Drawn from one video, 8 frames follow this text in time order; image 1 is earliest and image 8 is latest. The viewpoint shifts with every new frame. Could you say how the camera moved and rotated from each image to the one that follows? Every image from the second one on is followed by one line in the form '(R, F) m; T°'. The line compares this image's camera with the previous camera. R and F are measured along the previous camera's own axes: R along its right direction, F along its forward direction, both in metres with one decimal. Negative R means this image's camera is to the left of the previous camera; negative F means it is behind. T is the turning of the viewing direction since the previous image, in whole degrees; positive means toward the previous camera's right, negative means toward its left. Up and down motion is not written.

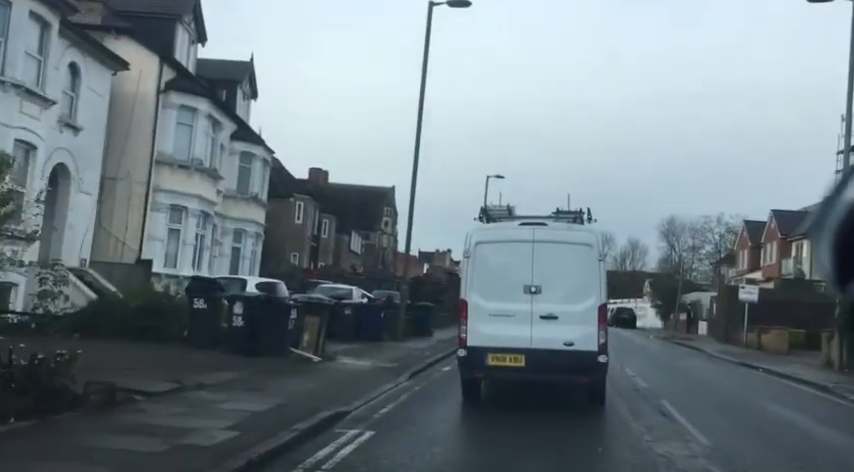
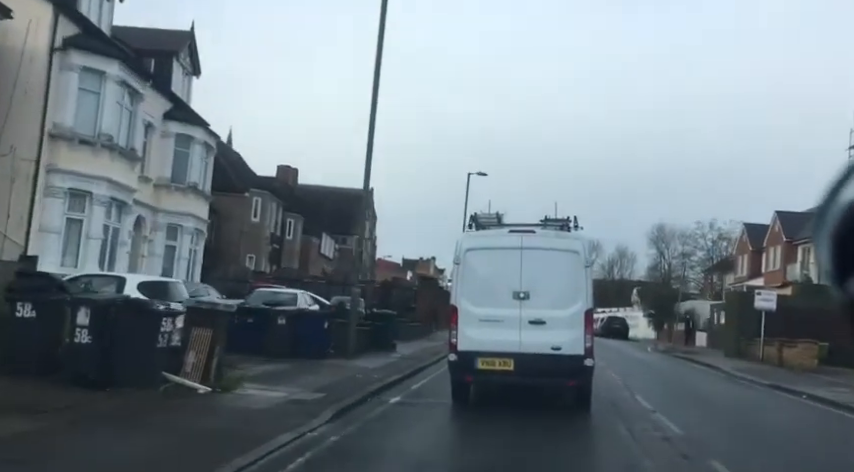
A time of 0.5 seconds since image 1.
(+0.4, +3.1) m; +1°
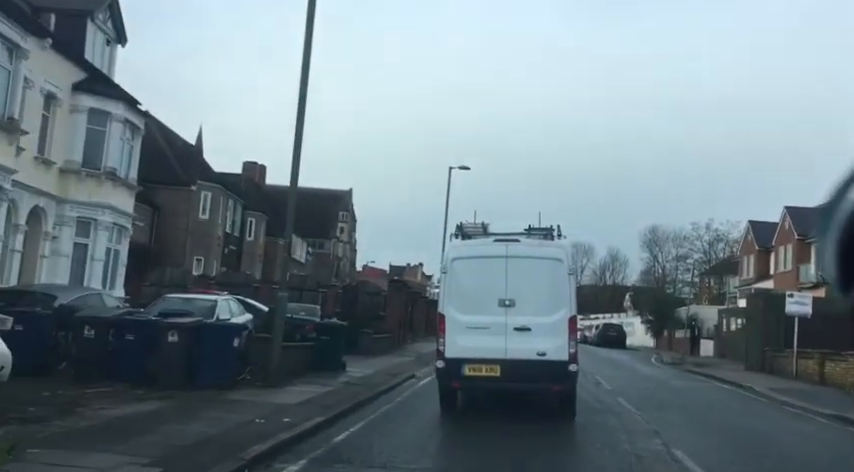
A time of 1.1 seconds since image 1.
(+0.4, +3.2) m; +1°
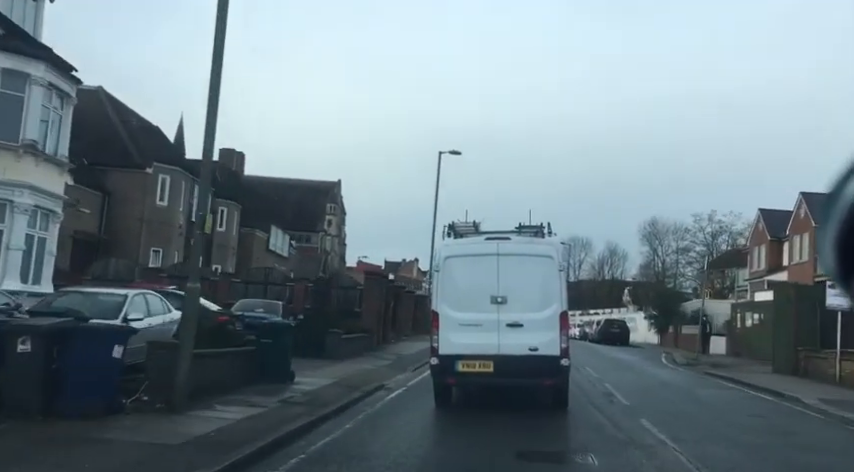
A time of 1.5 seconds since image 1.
(+0.3, +2.4) m; 0°
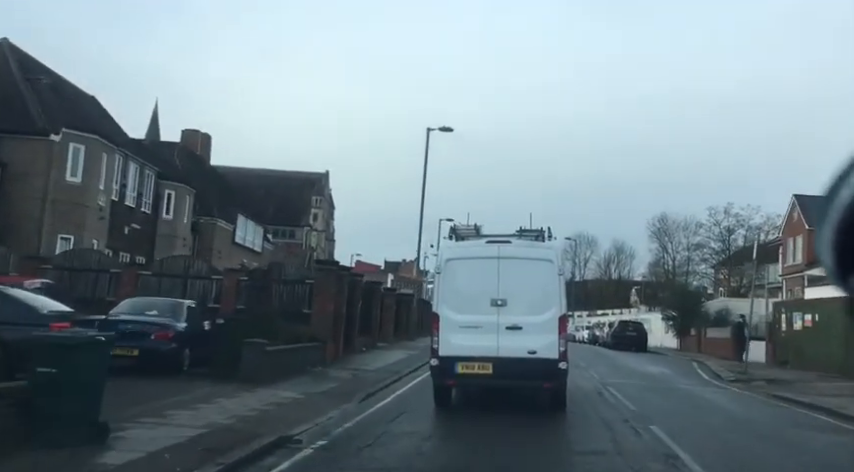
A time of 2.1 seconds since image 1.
(+0.5, +4.2) m; 0°
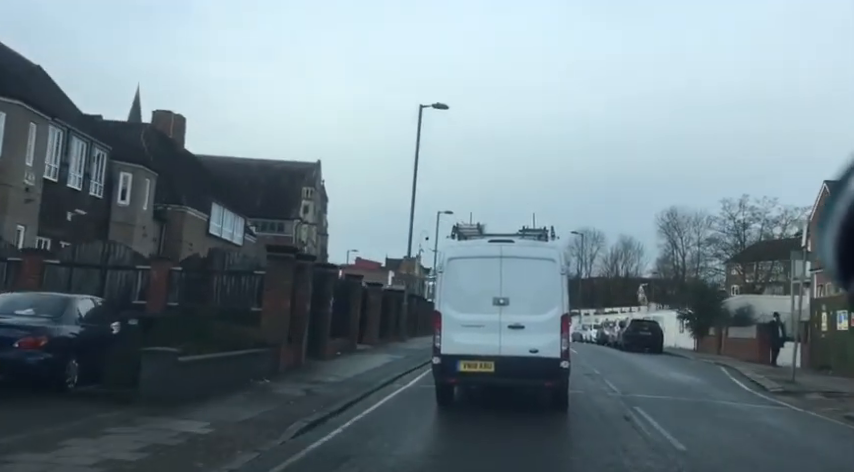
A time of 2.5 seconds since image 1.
(+0.3, +2.7) m; 0°
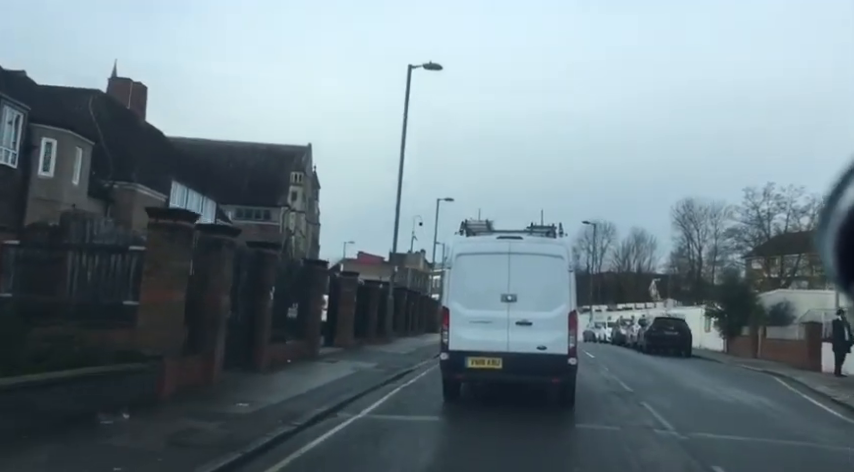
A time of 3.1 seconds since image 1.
(+0.4, +3.6) m; -1°
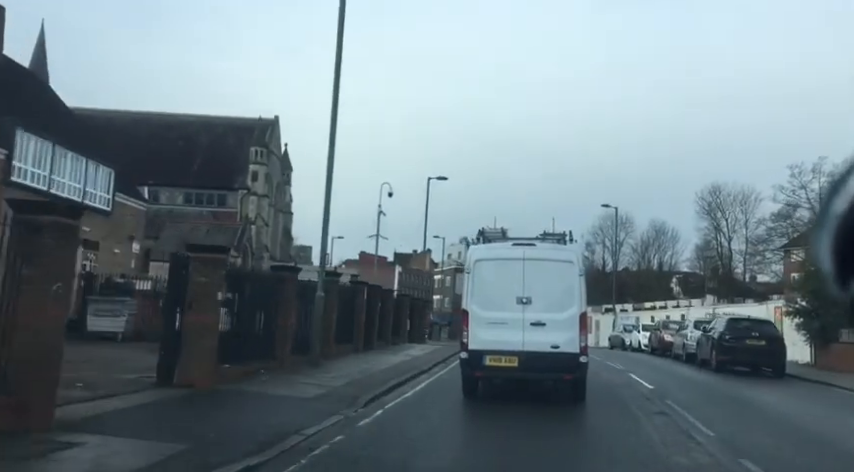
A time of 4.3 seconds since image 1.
(+0.9, +7.7) m; -1°
